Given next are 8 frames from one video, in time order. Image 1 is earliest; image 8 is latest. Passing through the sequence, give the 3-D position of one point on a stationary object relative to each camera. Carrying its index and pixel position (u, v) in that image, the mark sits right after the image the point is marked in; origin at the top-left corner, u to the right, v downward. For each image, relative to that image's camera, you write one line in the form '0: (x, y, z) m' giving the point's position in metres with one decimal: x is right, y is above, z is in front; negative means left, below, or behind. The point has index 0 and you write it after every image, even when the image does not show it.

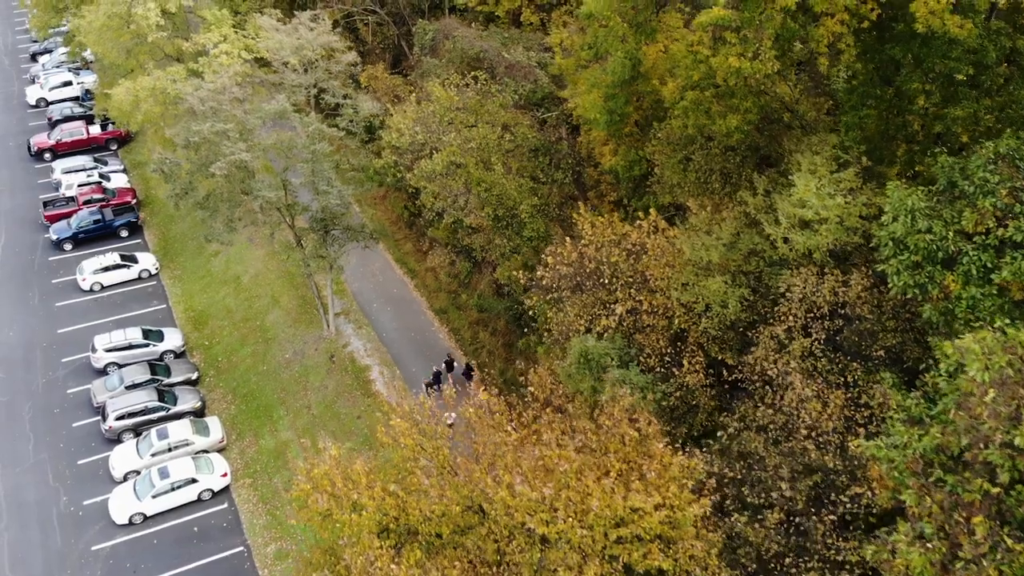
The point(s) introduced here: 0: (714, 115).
0: (+2.4, +2.1, +14.8) m
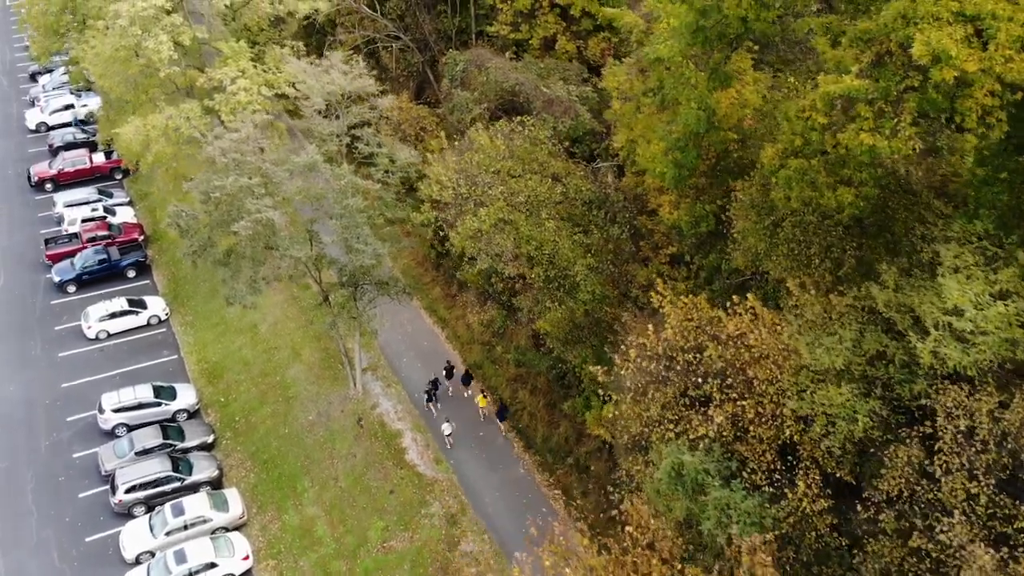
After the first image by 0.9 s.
0: (+3.2, +1.0, +12.9) m
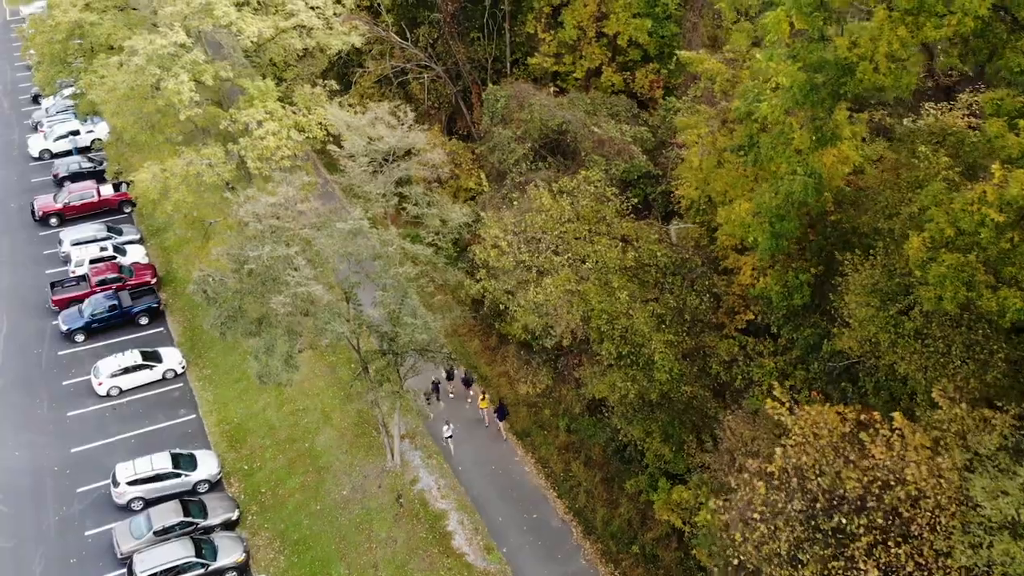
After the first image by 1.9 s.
0: (+4.1, 0.0, +10.9) m
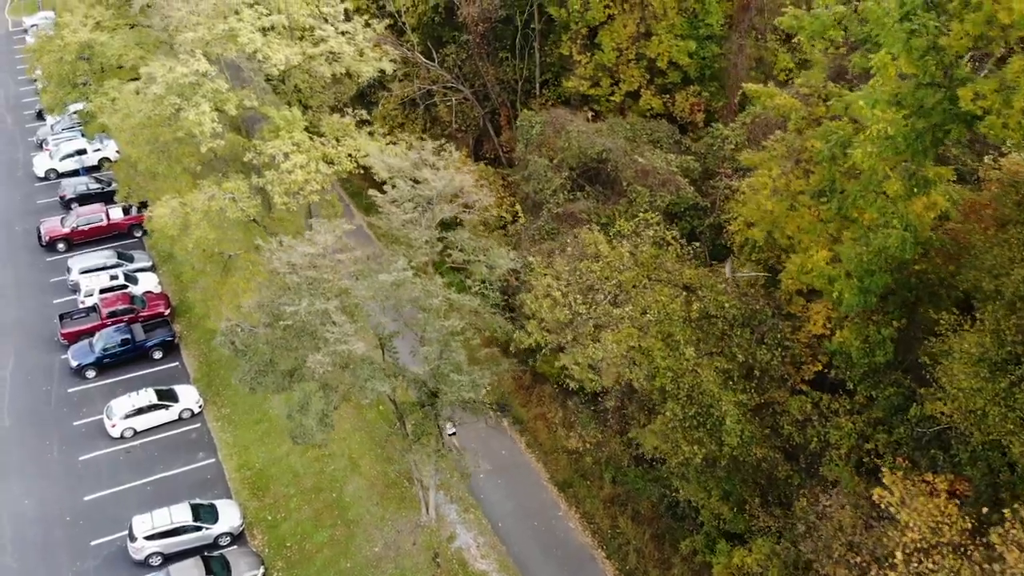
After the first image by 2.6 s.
0: (+4.8, -0.7, +9.6) m
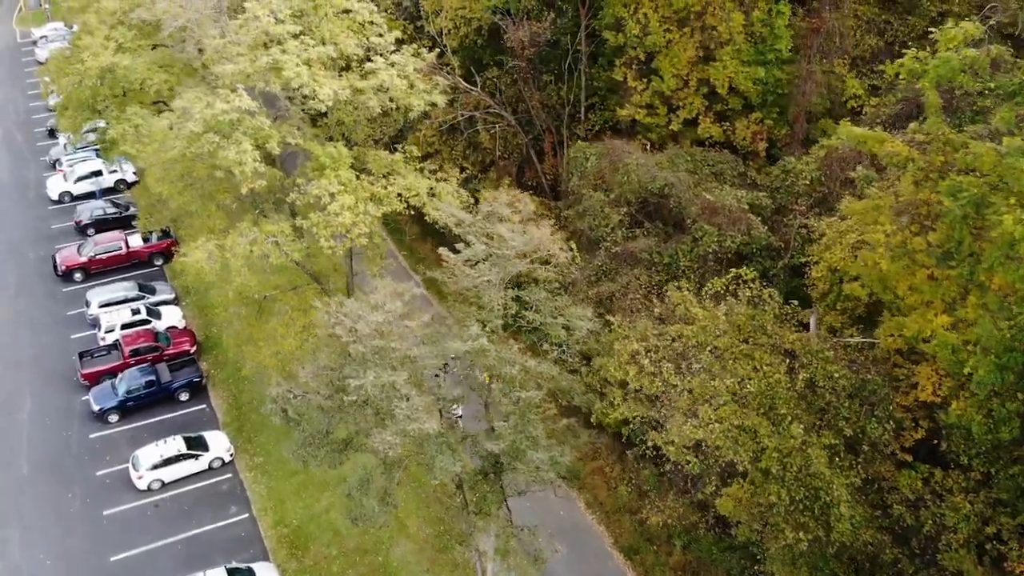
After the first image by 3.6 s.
0: (+5.8, -1.4, +8.2) m
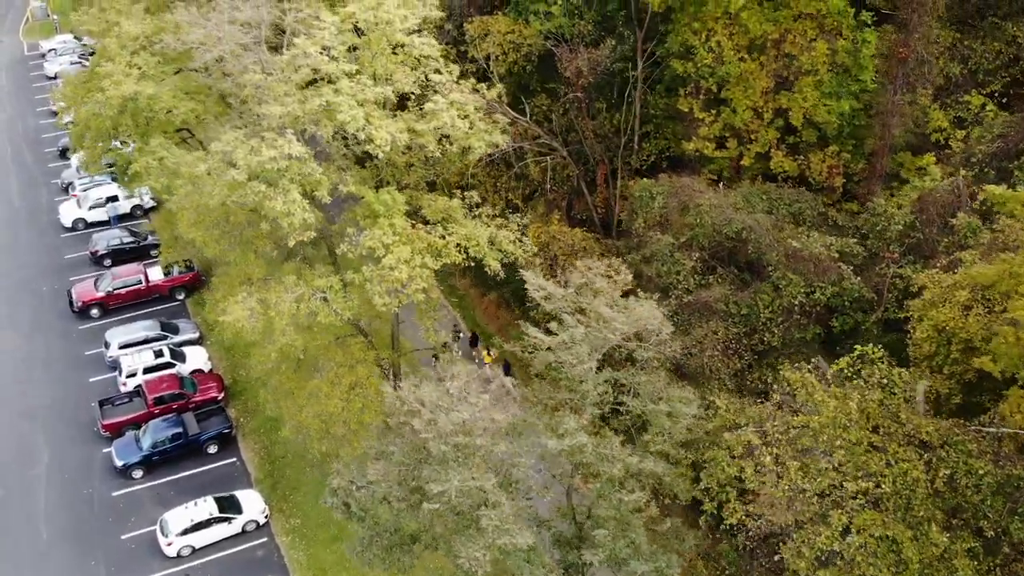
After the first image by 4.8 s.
0: (+6.7, -2.2, +6.5) m
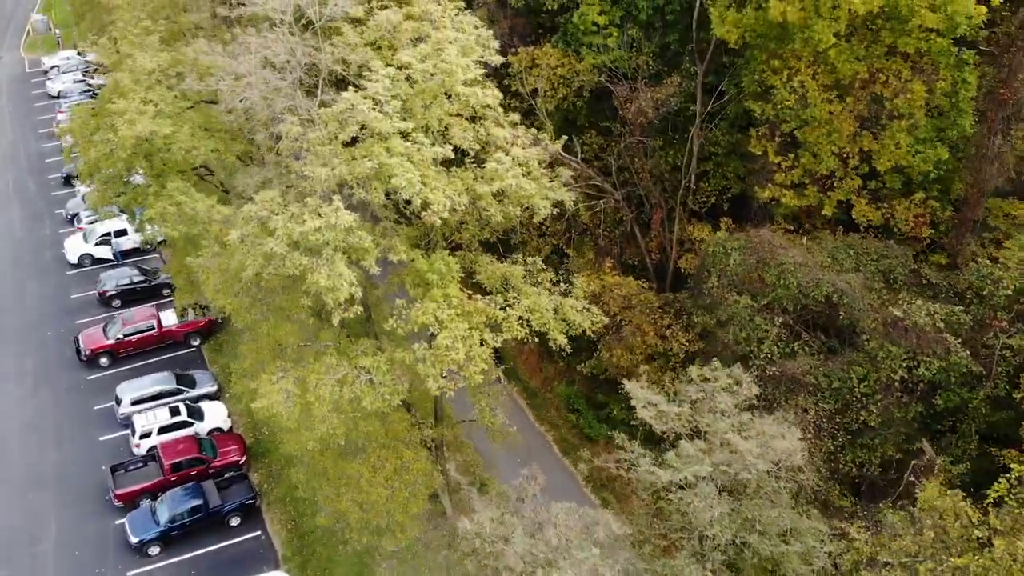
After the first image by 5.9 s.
0: (+7.6, -3.2, +4.6) m
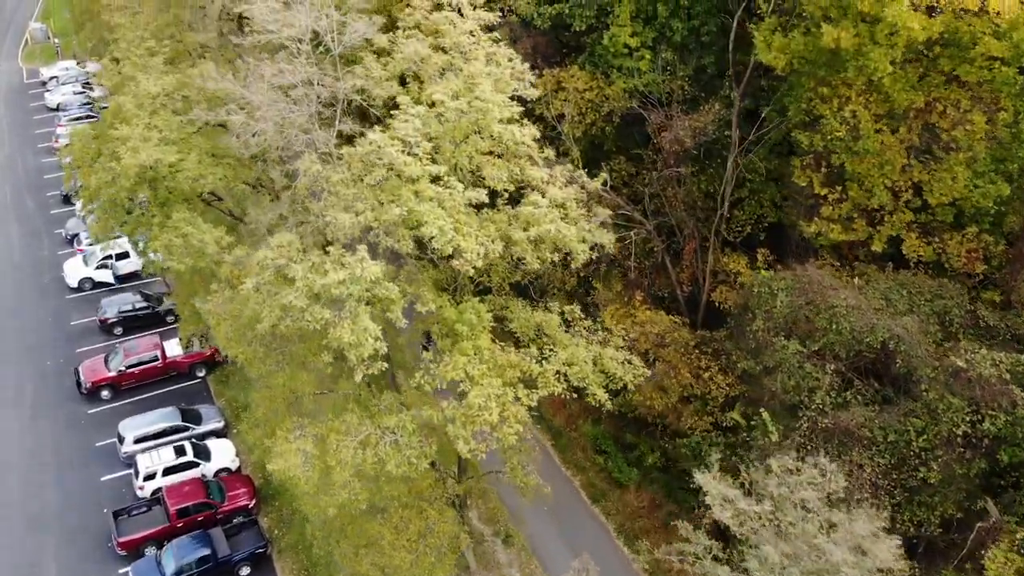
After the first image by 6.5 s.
0: (+8.0, -3.8, +3.5) m
